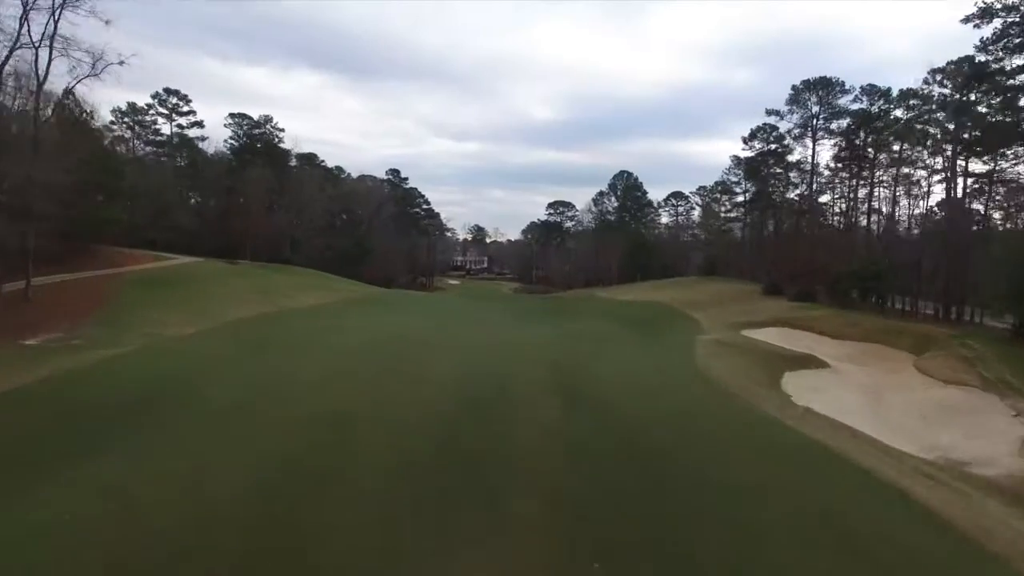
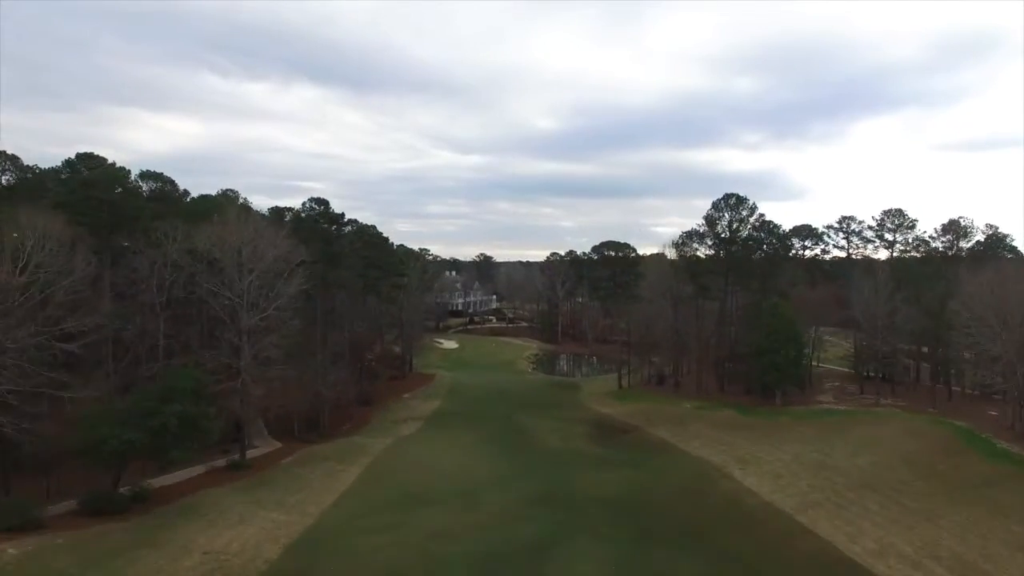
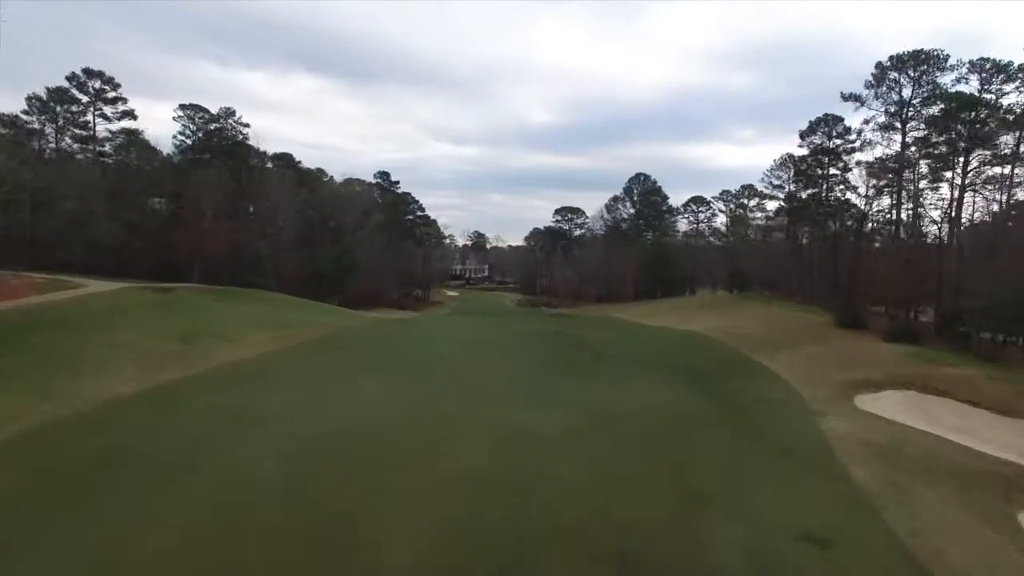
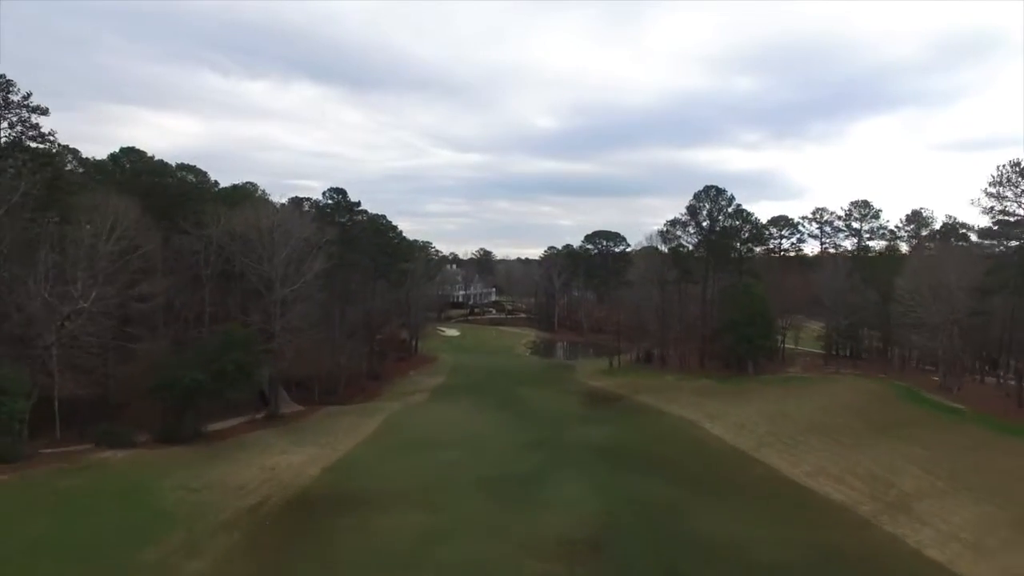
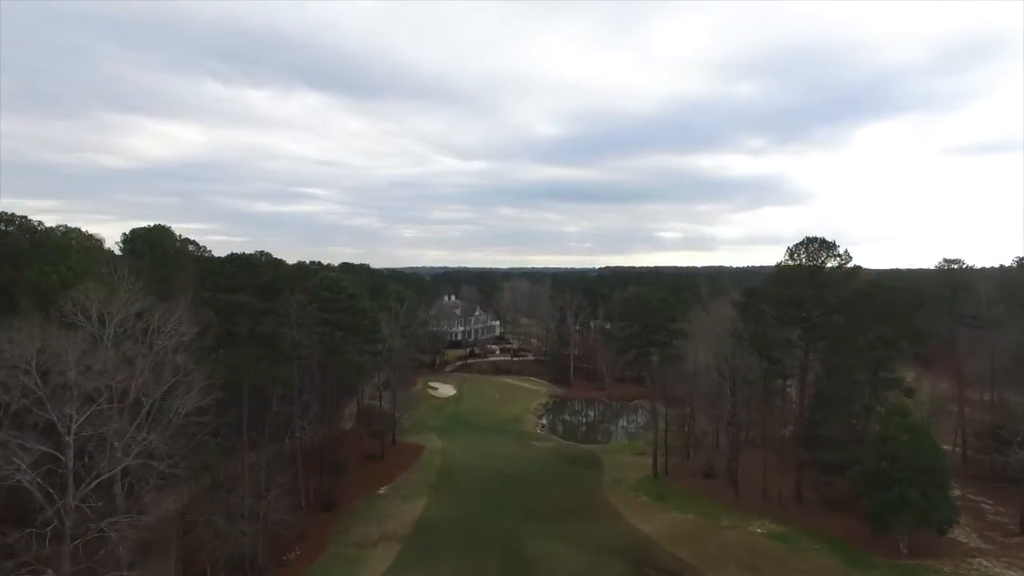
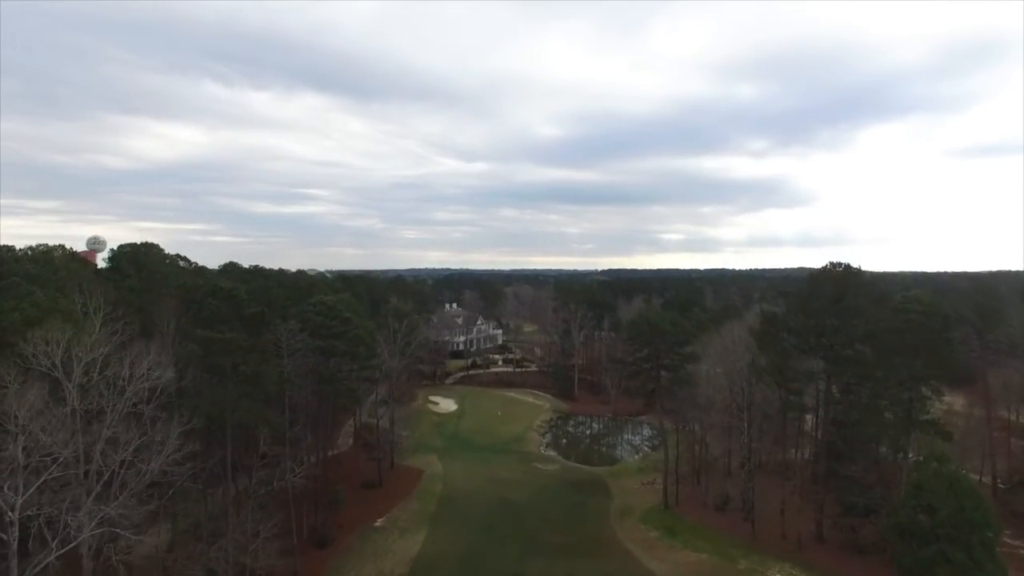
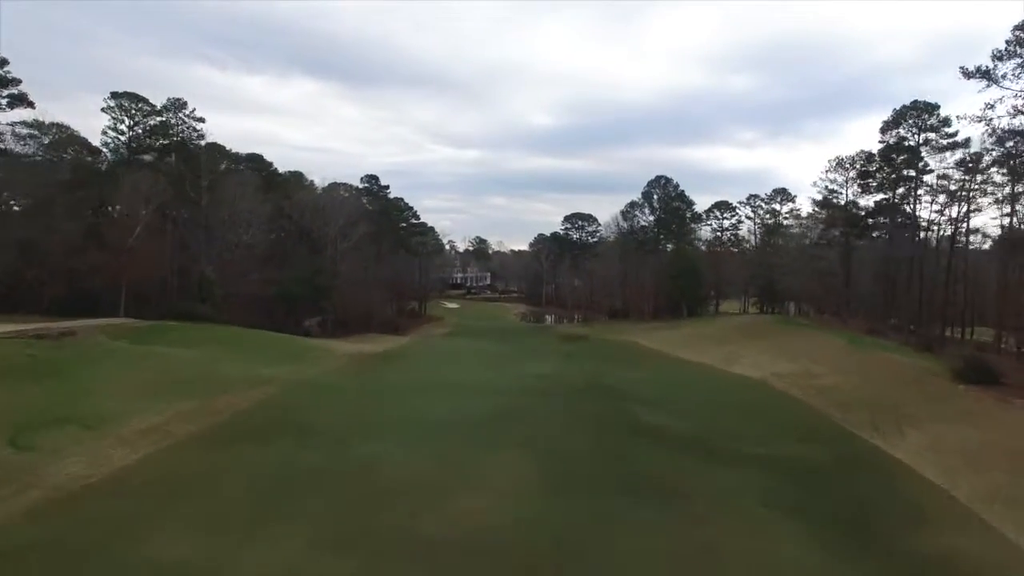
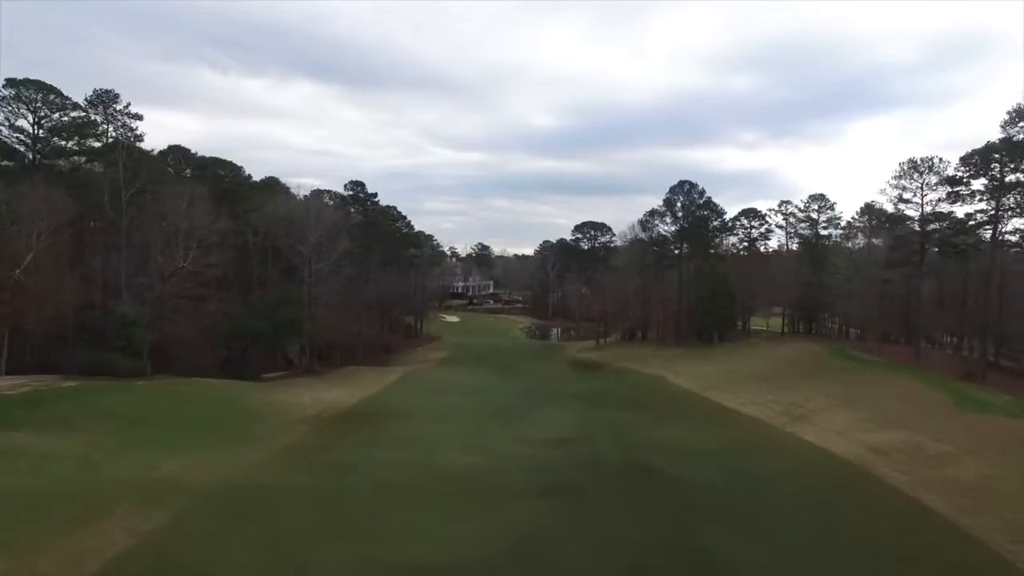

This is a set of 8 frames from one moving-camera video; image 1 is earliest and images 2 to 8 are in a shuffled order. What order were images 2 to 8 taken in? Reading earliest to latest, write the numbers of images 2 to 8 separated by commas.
3, 7, 8, 4, 2, 5, 6
